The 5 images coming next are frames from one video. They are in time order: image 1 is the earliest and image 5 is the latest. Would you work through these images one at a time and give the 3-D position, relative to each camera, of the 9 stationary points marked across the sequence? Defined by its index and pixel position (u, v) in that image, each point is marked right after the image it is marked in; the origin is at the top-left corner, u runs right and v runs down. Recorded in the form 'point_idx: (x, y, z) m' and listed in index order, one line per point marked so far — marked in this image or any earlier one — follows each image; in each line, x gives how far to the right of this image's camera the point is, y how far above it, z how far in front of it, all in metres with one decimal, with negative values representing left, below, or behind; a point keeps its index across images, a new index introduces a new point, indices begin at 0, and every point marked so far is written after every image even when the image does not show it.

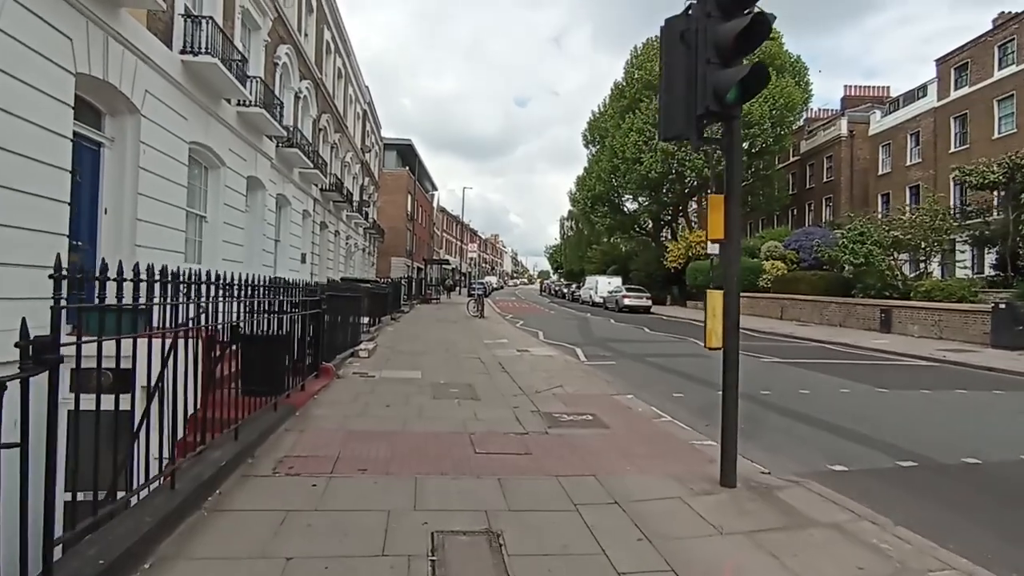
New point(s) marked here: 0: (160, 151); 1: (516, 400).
0: (-6.3, +2.4, +10.5) m
1: (+0.1, -1.8, +9.4) m
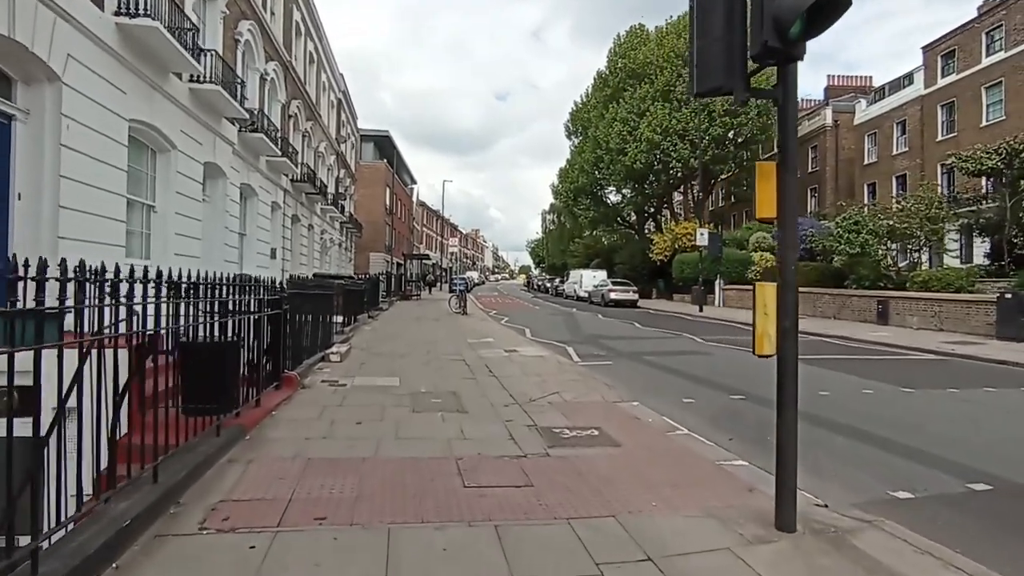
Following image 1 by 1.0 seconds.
0: (-6.4, +2.4, +9.0) m
1: (-0.1, -1.7, +8.1) m
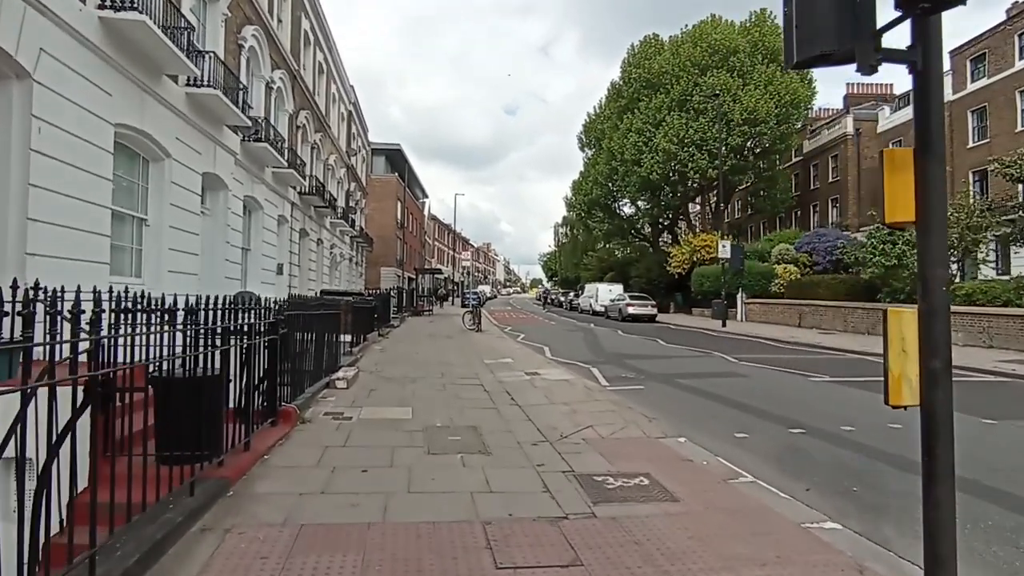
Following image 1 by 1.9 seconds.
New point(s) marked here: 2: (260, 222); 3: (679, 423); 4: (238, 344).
0: (-6.1, +2.1, +8.1) m
1: (+0.3, -2.0, +7.0) m
2: (-7.7, +2.0, +18.0) m
3: (+2.4, -2.0, +8.7) m
4: (-3.0, -0.6, +6.6) m
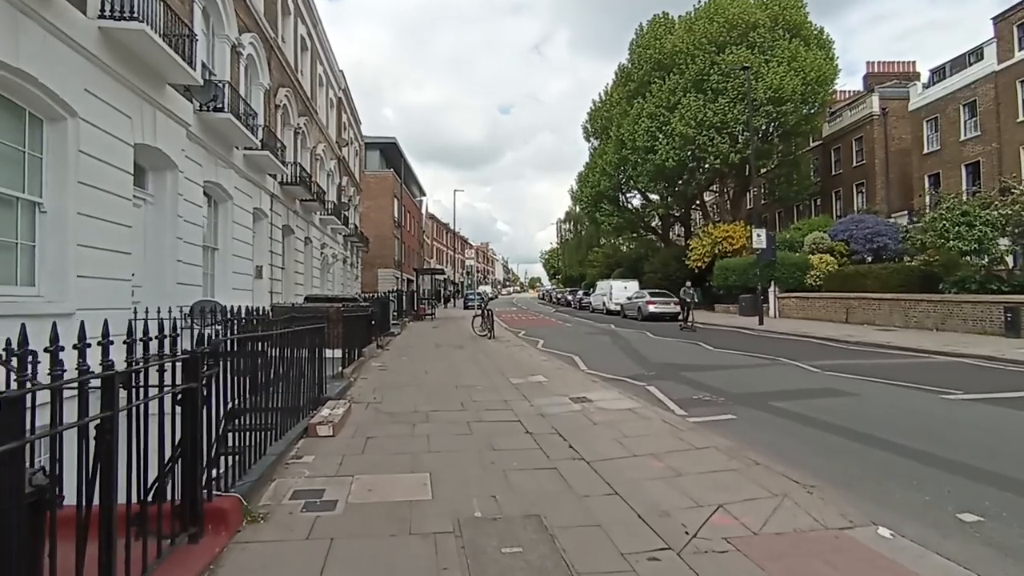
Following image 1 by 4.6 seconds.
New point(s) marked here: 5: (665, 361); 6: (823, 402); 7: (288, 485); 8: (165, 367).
0: (-5.5, +2.0, +4.9) m
1: (+1.0, -1.9, +3.8) m
2: (-7.1, +1.8, +14.8) m
3: (+3.2, -1.9, +5.5) m
4: (-2.3, -0.7, +3.4) m
5: (+4.1, -2.0, +16.1) m
6: (+5.4, -2.0, +10.4) m
7: (-2.2, -1.9, +5.8) m
8: (-2.4, -0.6, +4.2) m
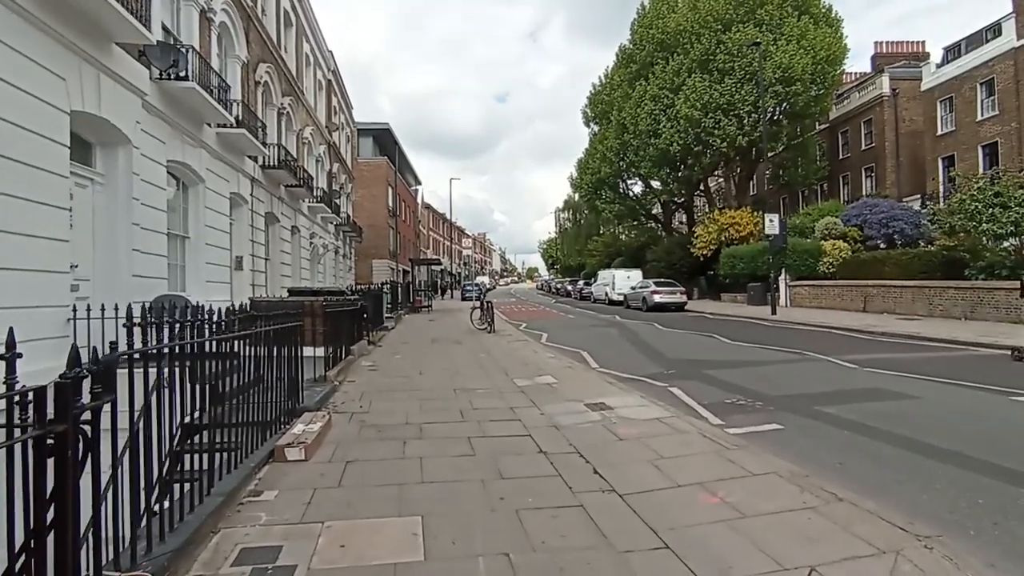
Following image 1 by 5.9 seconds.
0: (-5.4, +2.0, +3.4) m
1: (+1.2, -1.9, +2.4) m
2: (-7.0, +2.0, +13.3) m
3: (+3.3, -1.8, +4.1) m
4: (-2.2, -0.7, +2.0) m
5: (+4.2, -1.7, +14.7) m
6: (+5.5, -1.8, +9.0) m
7: (-2.0, -1.9, +4.4) m
8: (-2.3, -0.5, +2.8) m
